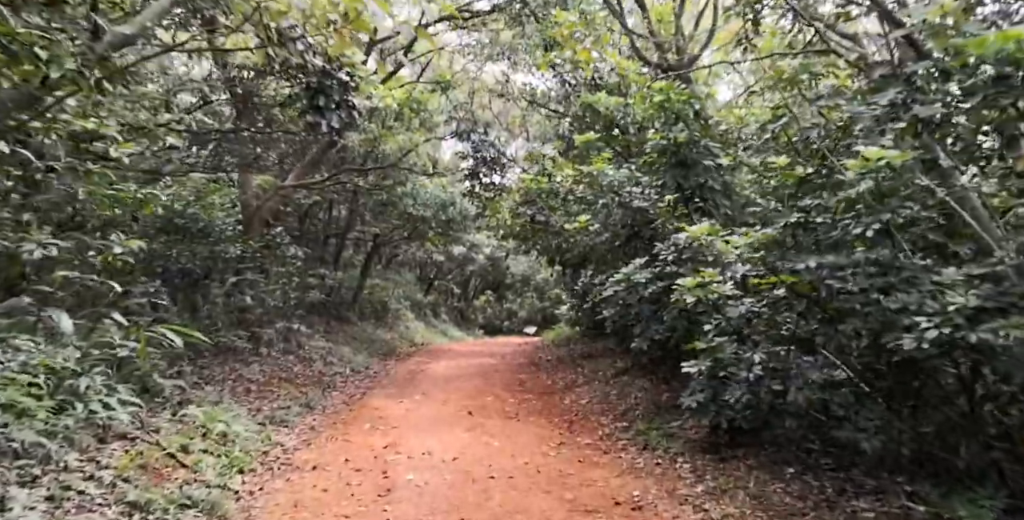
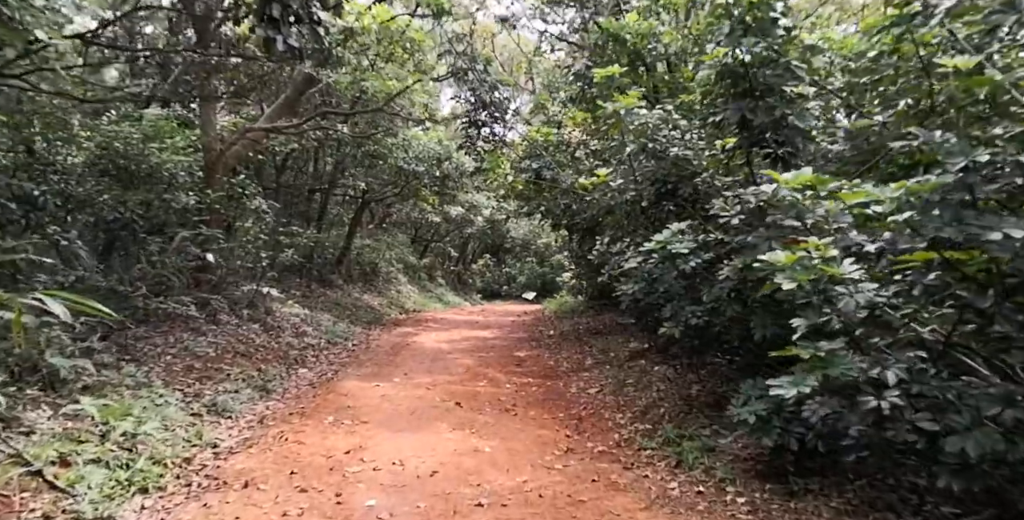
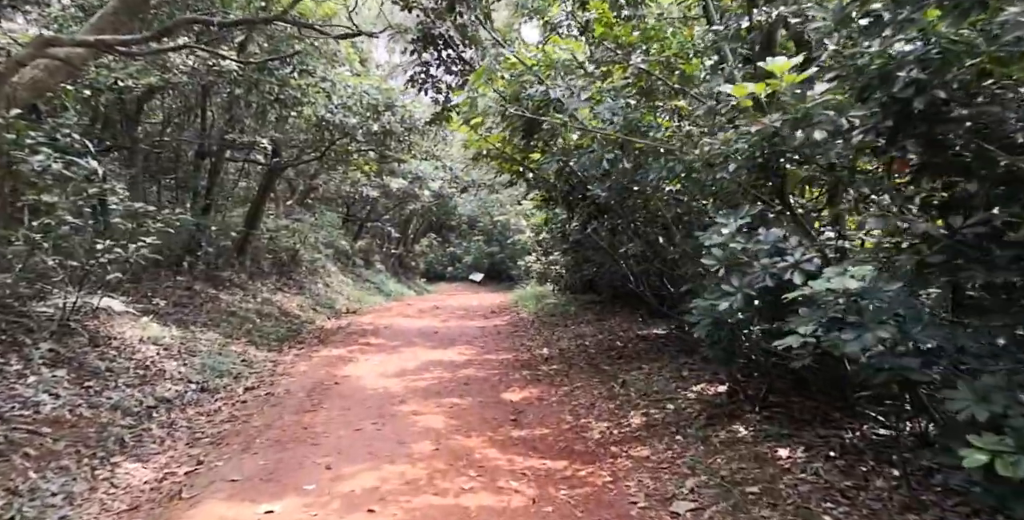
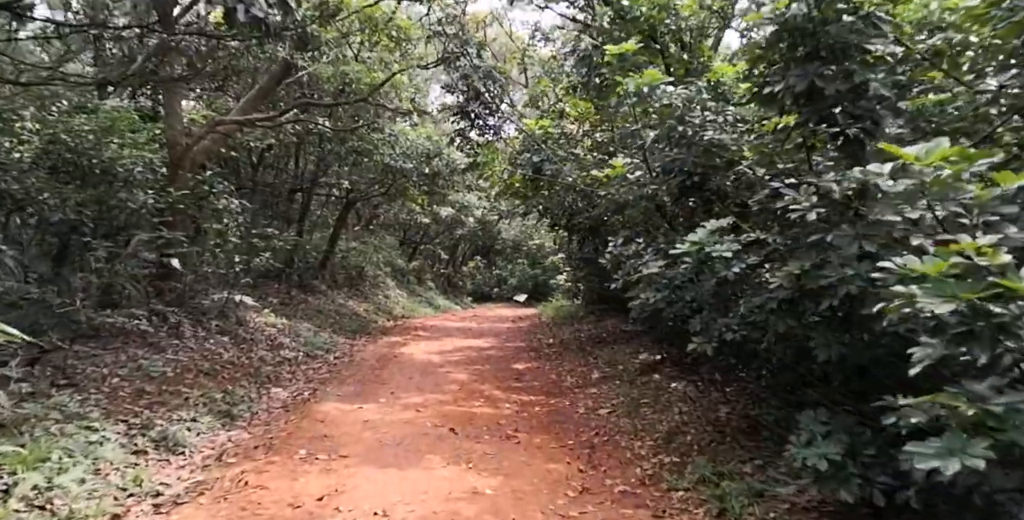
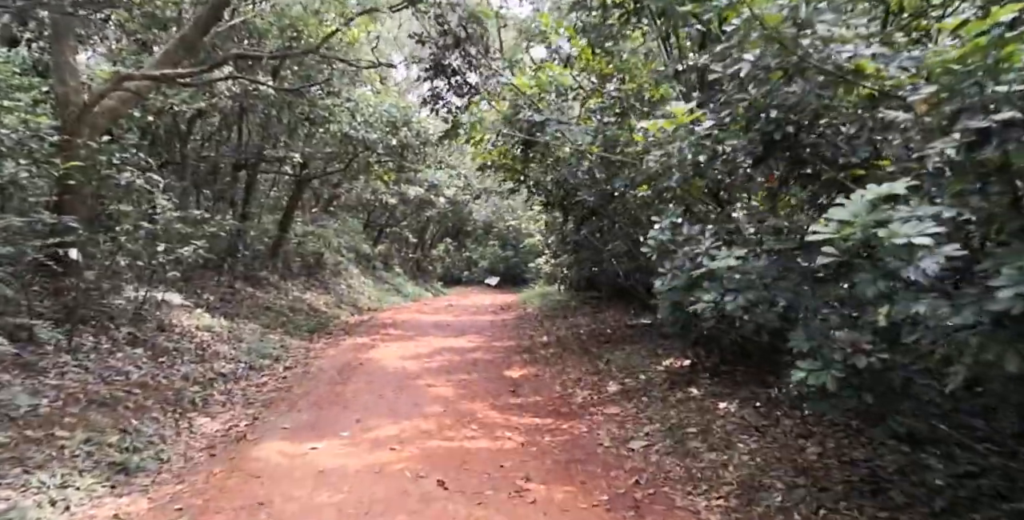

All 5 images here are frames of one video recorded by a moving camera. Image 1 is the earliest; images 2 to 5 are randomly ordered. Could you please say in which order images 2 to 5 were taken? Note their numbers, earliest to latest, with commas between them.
2, 4, 5, 3
